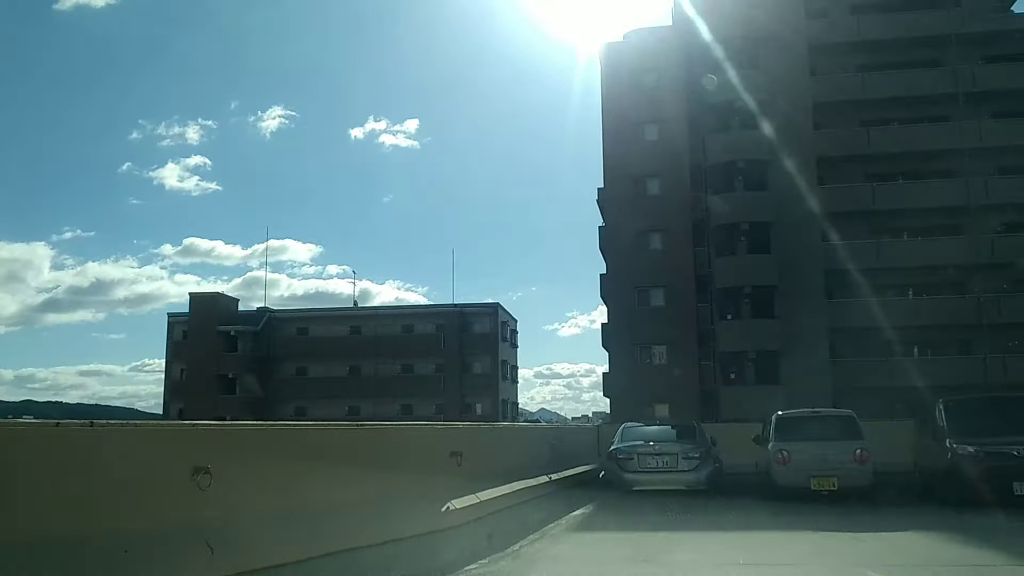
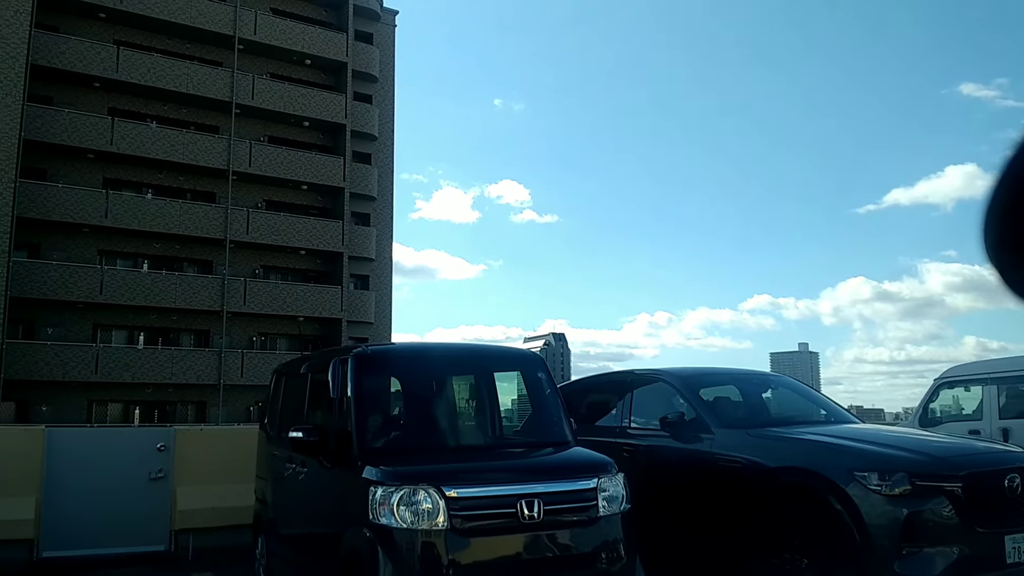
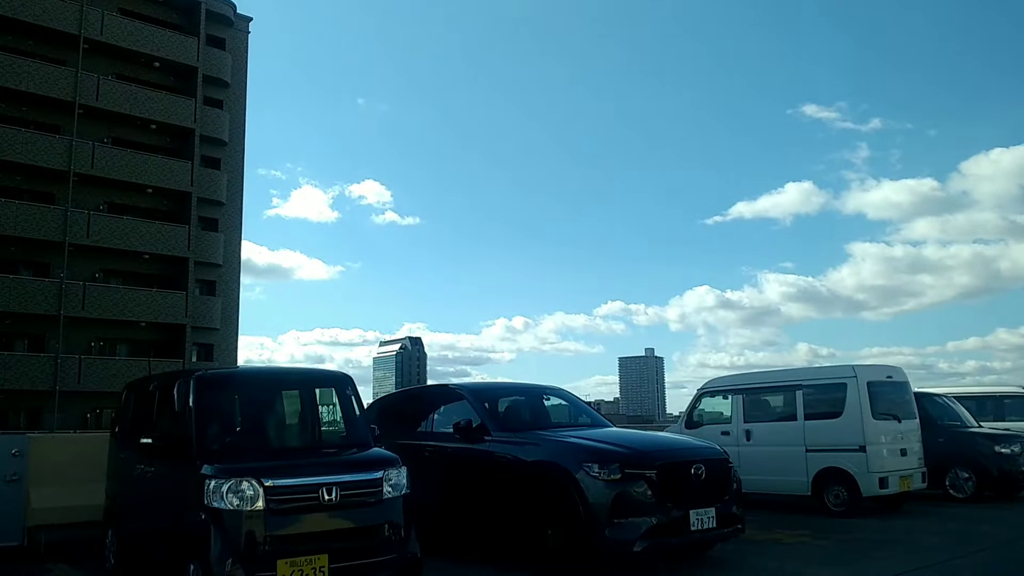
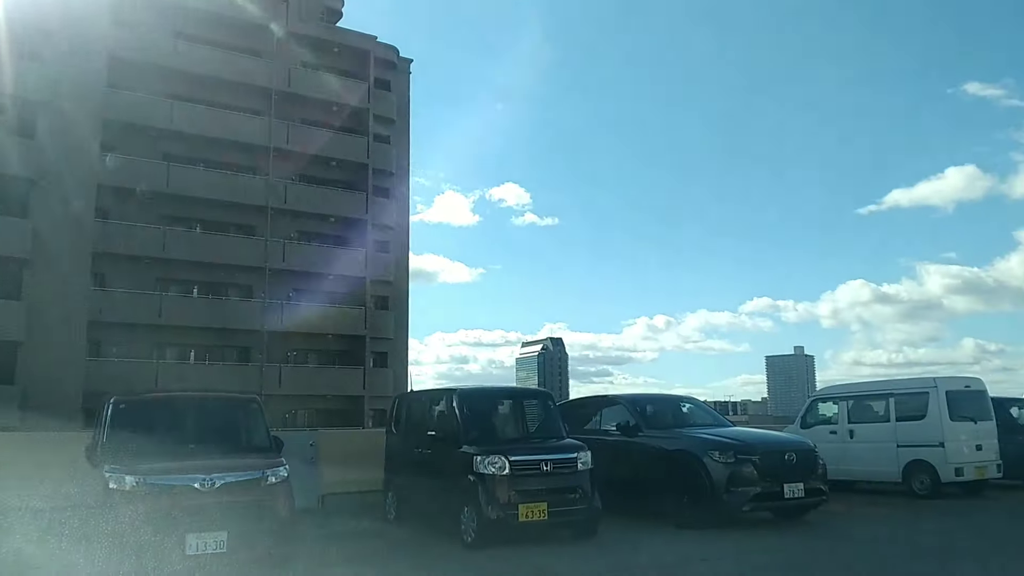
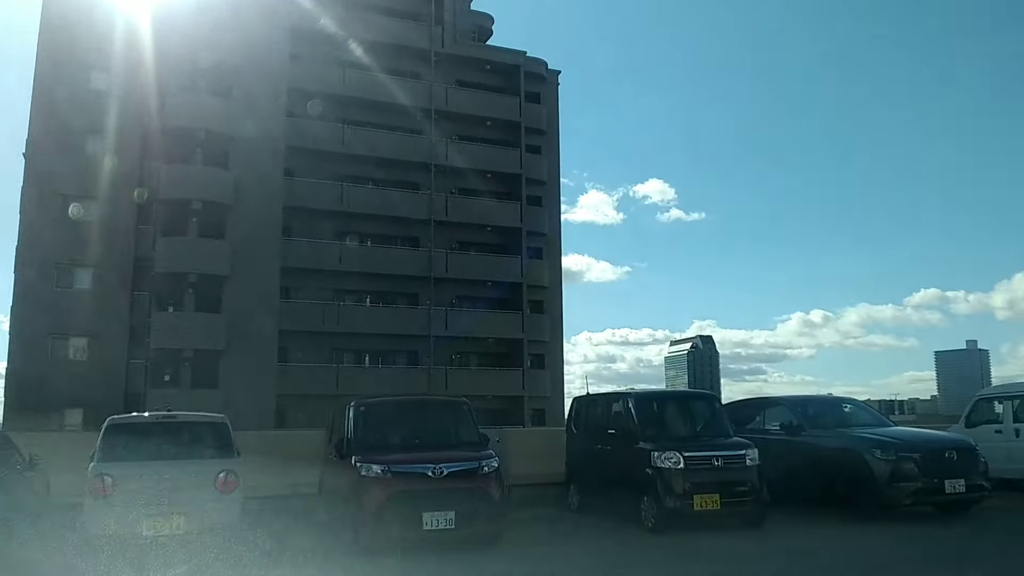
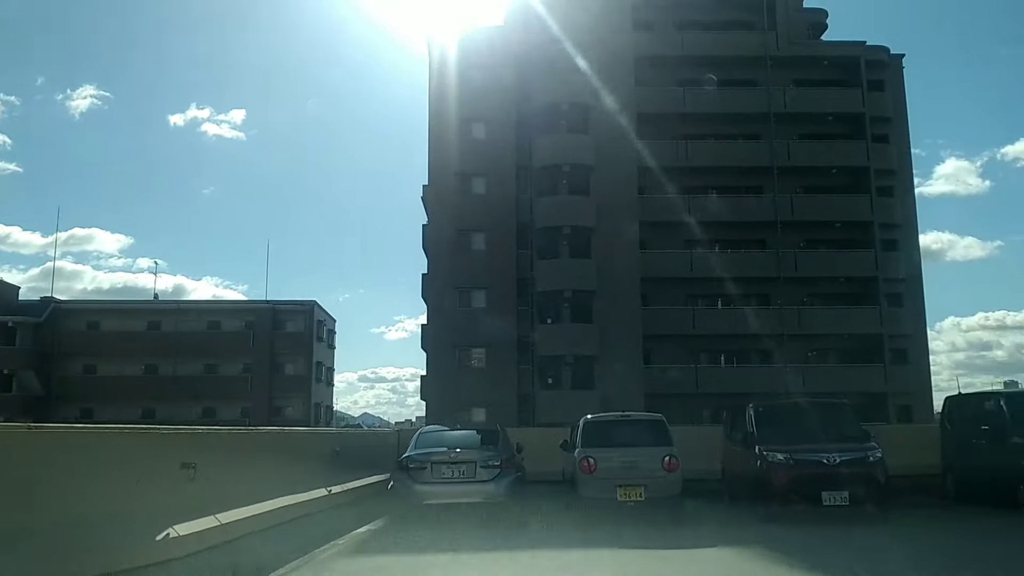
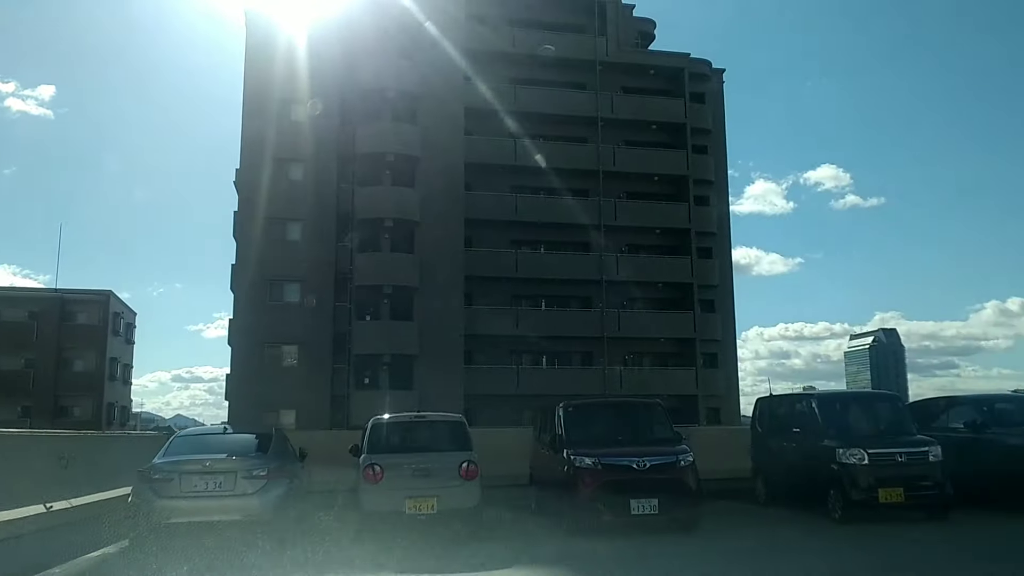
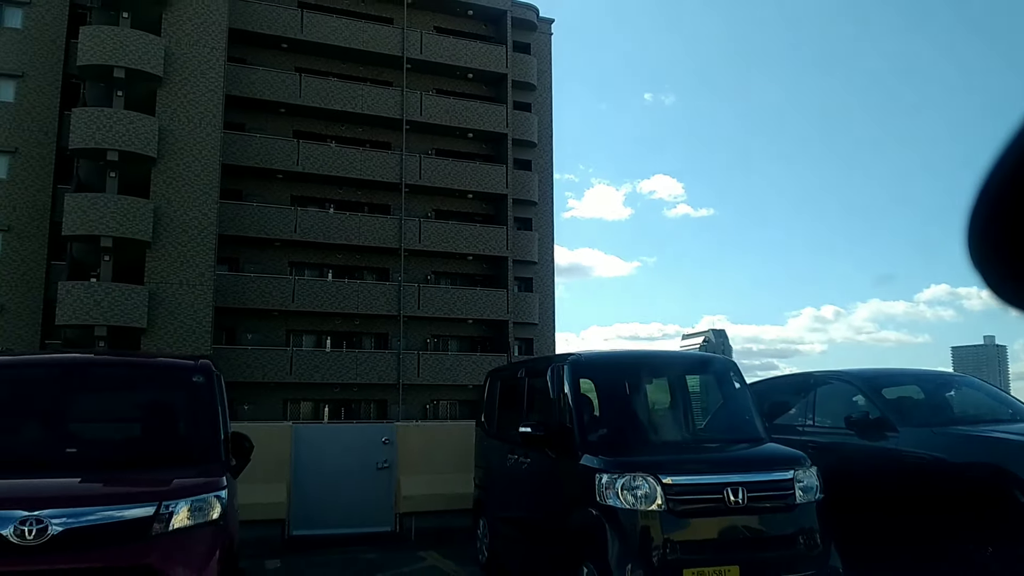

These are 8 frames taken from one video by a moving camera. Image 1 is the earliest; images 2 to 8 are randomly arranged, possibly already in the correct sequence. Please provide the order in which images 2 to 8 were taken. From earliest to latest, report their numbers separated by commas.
6, 7, 5, 4, 3, 2, 8
